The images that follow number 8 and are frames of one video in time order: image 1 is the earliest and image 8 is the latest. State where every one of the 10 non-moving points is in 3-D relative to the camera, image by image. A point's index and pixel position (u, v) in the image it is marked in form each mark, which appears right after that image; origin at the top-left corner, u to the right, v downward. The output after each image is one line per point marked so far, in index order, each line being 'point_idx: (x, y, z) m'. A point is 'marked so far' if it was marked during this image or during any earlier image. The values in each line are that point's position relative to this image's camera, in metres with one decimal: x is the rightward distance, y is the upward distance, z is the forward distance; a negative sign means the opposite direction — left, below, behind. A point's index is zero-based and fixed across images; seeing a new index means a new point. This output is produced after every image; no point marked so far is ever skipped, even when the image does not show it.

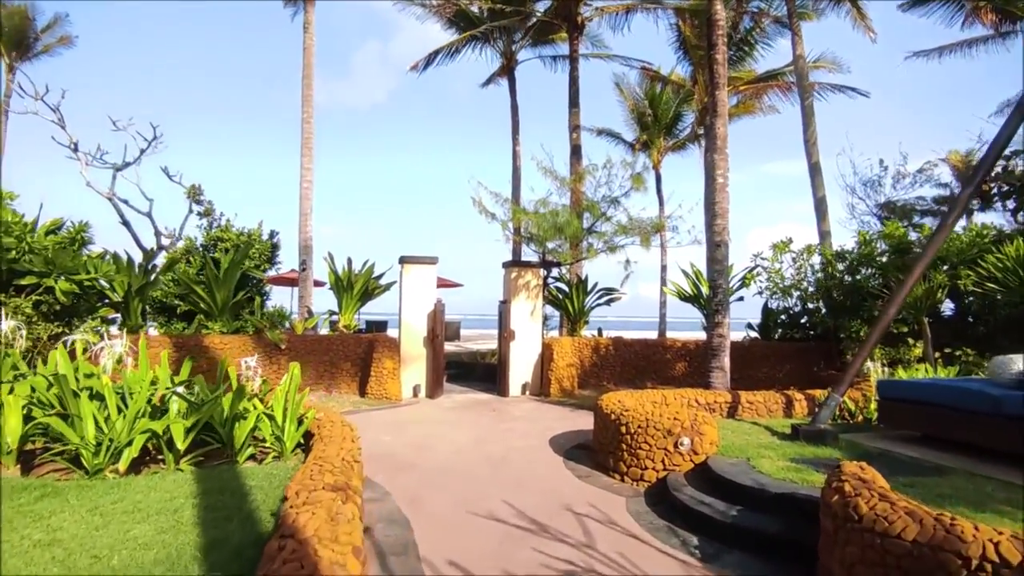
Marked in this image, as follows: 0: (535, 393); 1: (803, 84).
0: (+0.5, -2.2, +12.4) m
1: (+7.6, +5.3, +15.5) m
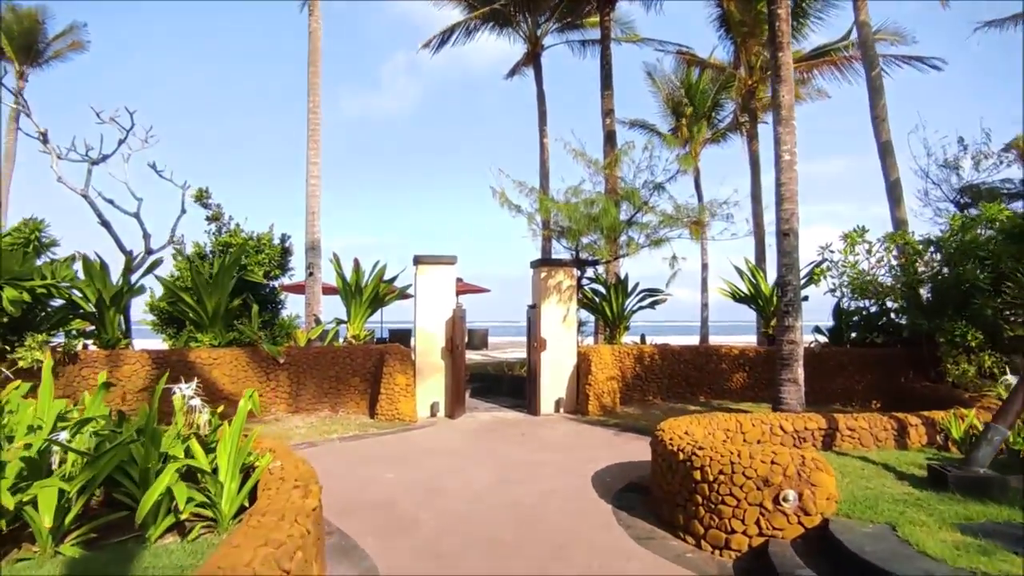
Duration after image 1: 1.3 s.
0: (+1.1, -2.2, +10.8) m
1: (+8.2, +5.4, +13.7) m
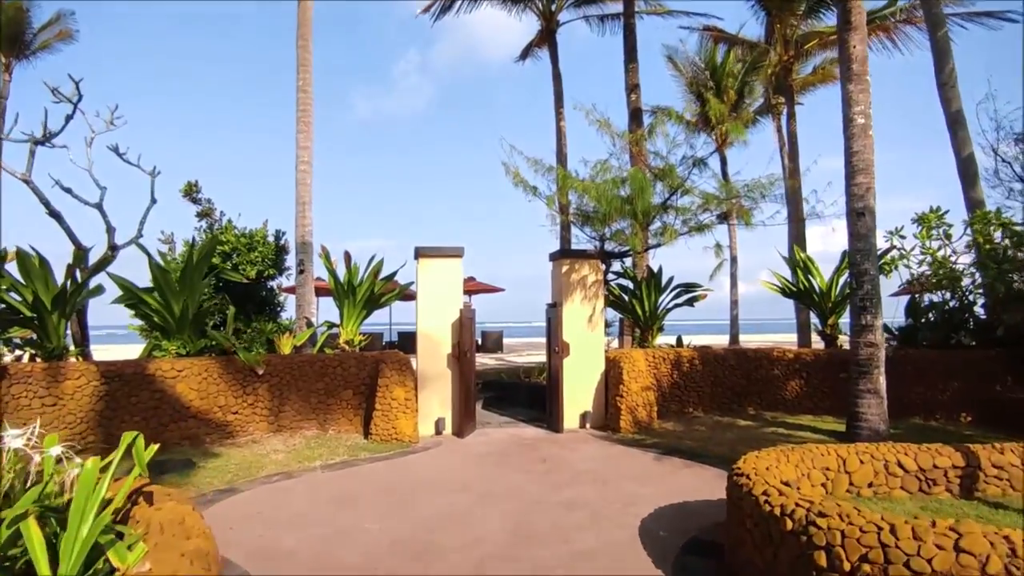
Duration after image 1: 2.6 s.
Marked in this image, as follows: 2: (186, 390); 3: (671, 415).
0: (+1.3, -2.1, +9.3) m
1: (+8.5, +5.5, +12.0) m
2: (-4.3, -1.3, +7.8) m
3: (+2.5, -2.0, +9.5) m
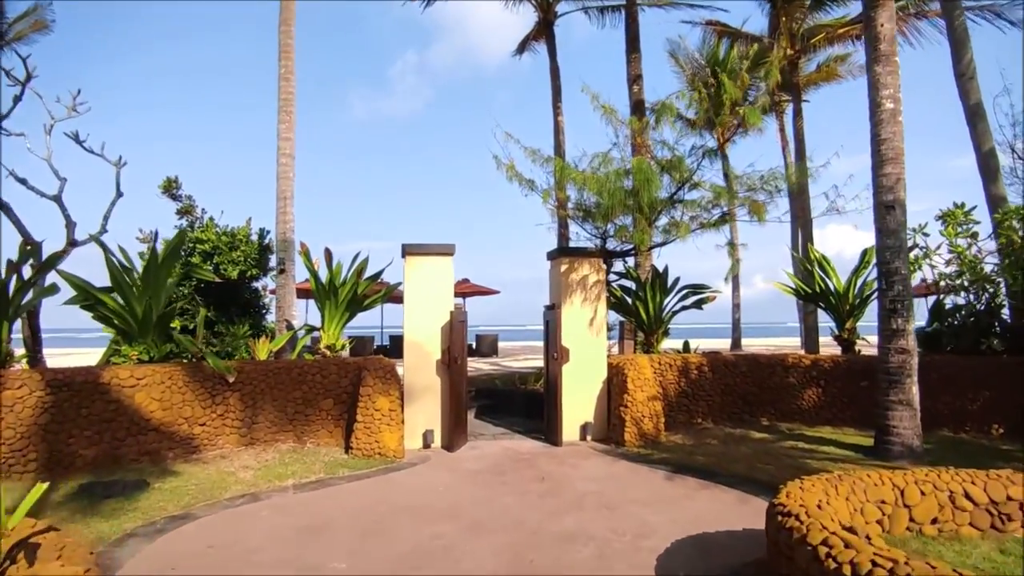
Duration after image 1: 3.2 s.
0: (+1.3, -2.2, +8.6) m
1: (+8.4, +5.5, +11.3) m
2: (-4.3, -1.3, +7.1) m
3: (+2.5, -2.0, +8.8) m
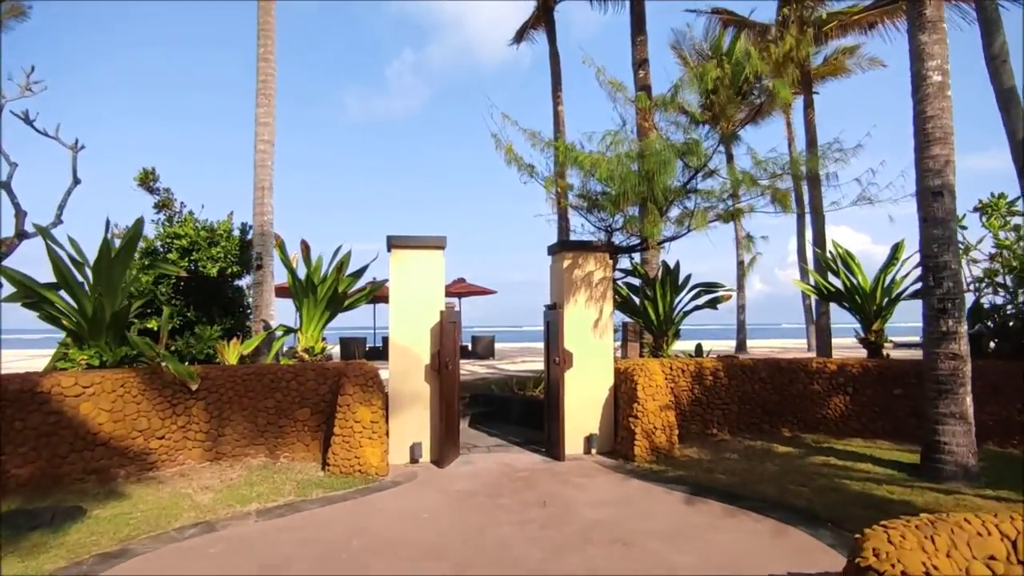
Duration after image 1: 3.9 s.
0: (+1.2, -2.1, +7.7) m
1: (+8.4, +5.5, +10.6) m
2: (-4.4, -1.3, +6.2) m
3: (+2.4, -2.0, +8.0) m
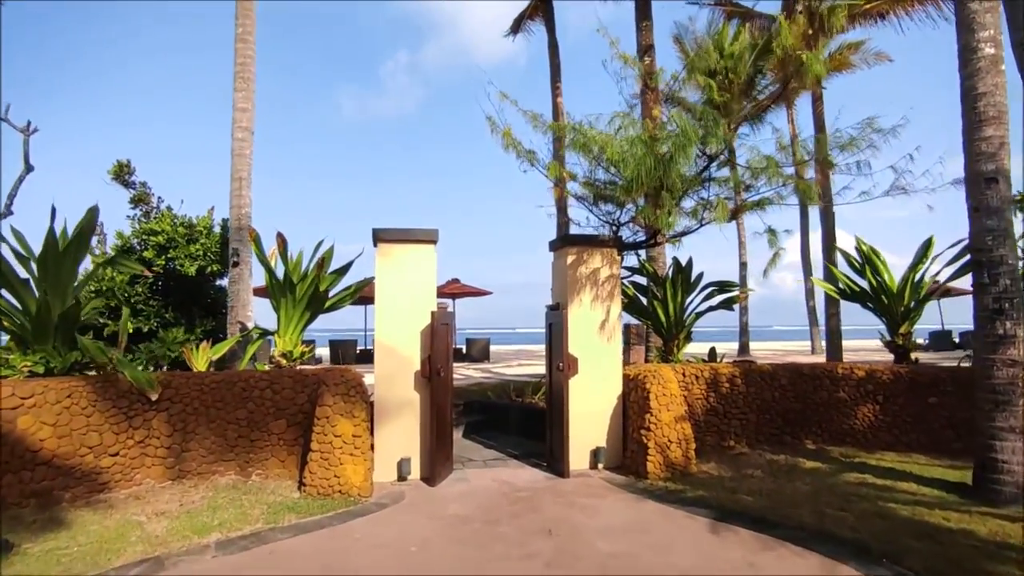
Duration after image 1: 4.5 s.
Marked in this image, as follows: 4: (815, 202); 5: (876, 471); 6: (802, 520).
0: (+1.2, -2.1, +7.0) m
1: (+8.3, +5.5, +9.9) m
2: (-4.4, -1.3, +5.5) m
3: (+2.4, -2.0, +7.3) m
4: (+3.8, +1.1, +7.3) m
5: (+3.8, -1.9, +6.3) m
6: (+2.4, -1.9, +5.0) m
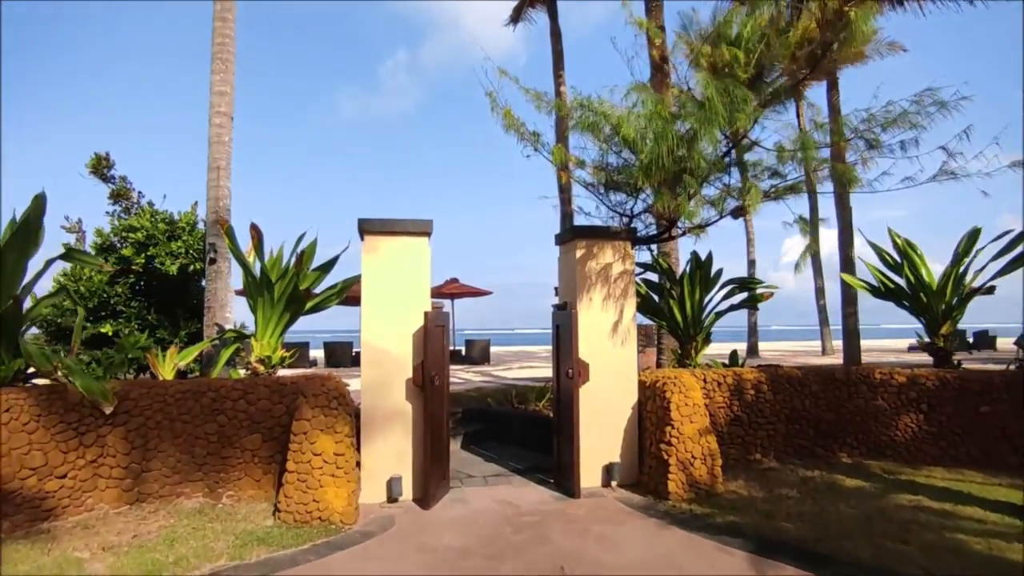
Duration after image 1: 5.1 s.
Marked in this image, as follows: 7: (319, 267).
0: (+1.2, -2.1, +6.3) m
1: (+8.3, +5.6, +9.2) m
2: (-4.3, -1.2, +4.7) m
3: (+2.4, -2.0, +6.5) m
4: (+3.8, +1.1, +6.6) m
5: (+3.9, -1.9, +5.5) m
6: (+2.5, -1.9, +4.2) m
7: (-2.2, +0.2, +6.8) m
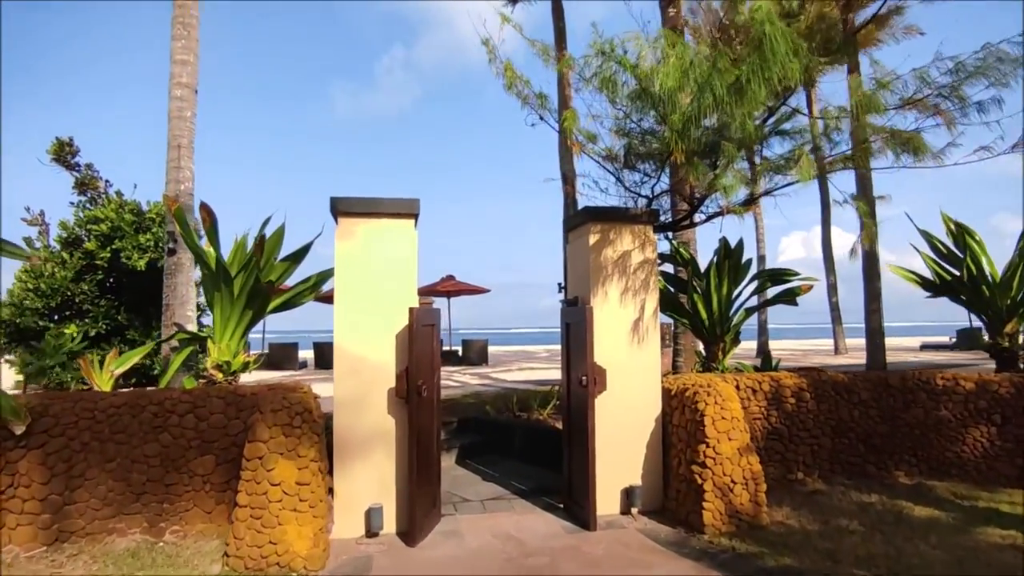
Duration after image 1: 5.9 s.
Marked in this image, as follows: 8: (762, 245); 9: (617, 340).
0: (+1.3, -2.0, +5.3) m
1: (+8.3, +5.7, +8.3) m
2: (-4.3, -1.2, +3.7) m
3: (+2.5, -1.9, +5.6) m
4: (+3.8, +1.2, +5.6) m
5: (+3.9, -1.8, +4.6) m
6: (+2.5, -1.8, +3.3) m
7: (-2.2, +0.3, +5.9) m
8: (+8.1, +1.4, +19.3) m
9: (+1.0, -0.5, +5.4) m
